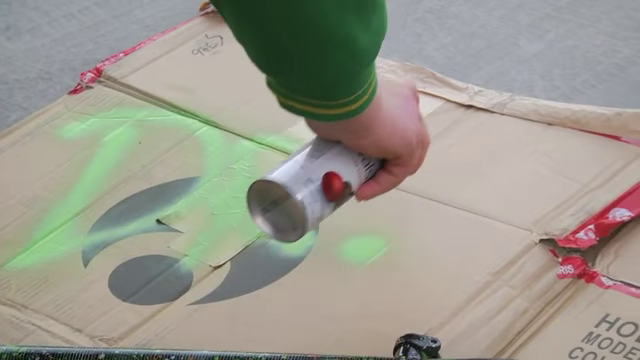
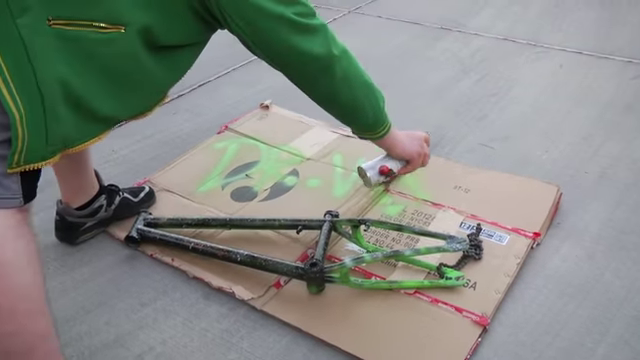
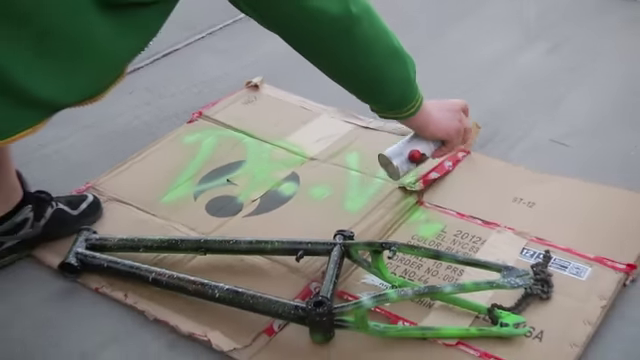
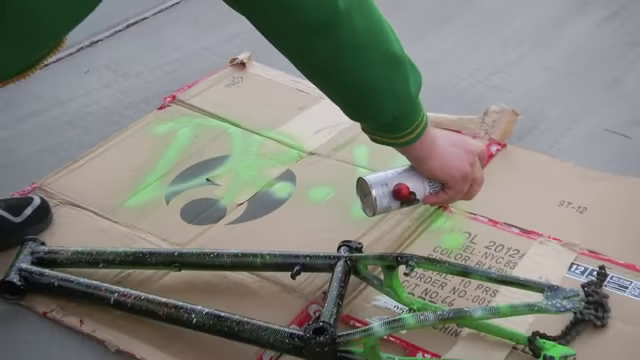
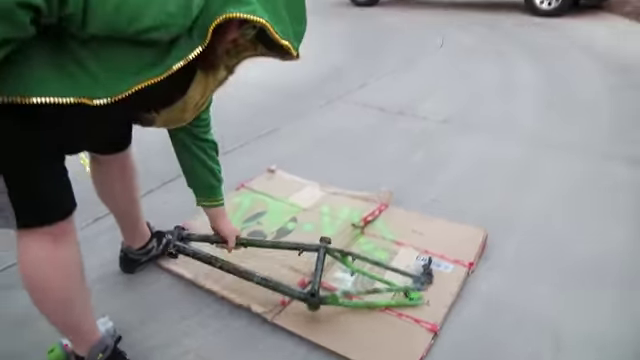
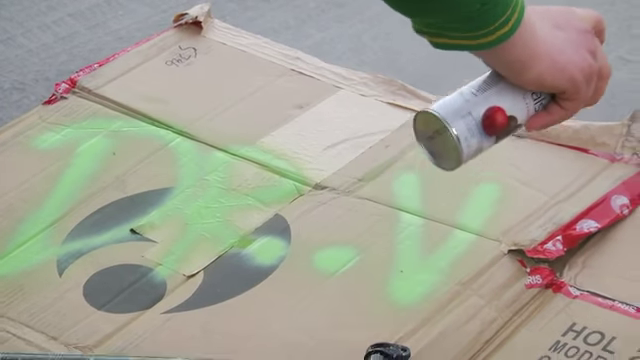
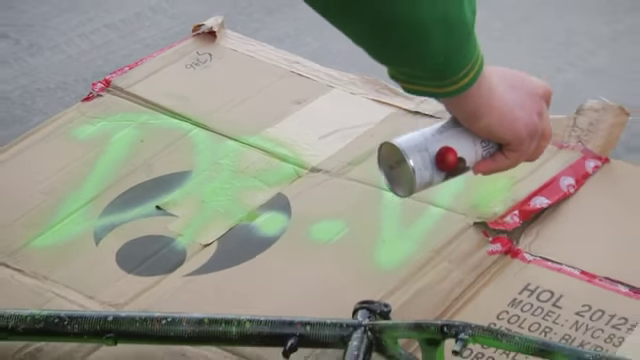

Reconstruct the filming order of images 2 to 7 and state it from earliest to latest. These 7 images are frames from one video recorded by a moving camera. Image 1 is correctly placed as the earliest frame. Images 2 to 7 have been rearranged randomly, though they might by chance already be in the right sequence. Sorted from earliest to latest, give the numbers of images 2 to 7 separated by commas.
6, 7, 4, 3, 2, 5
